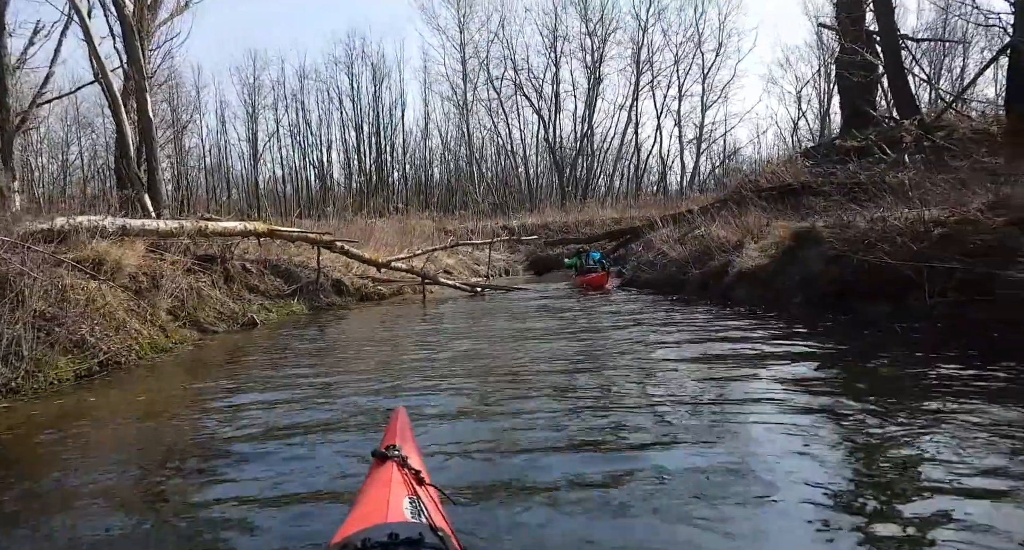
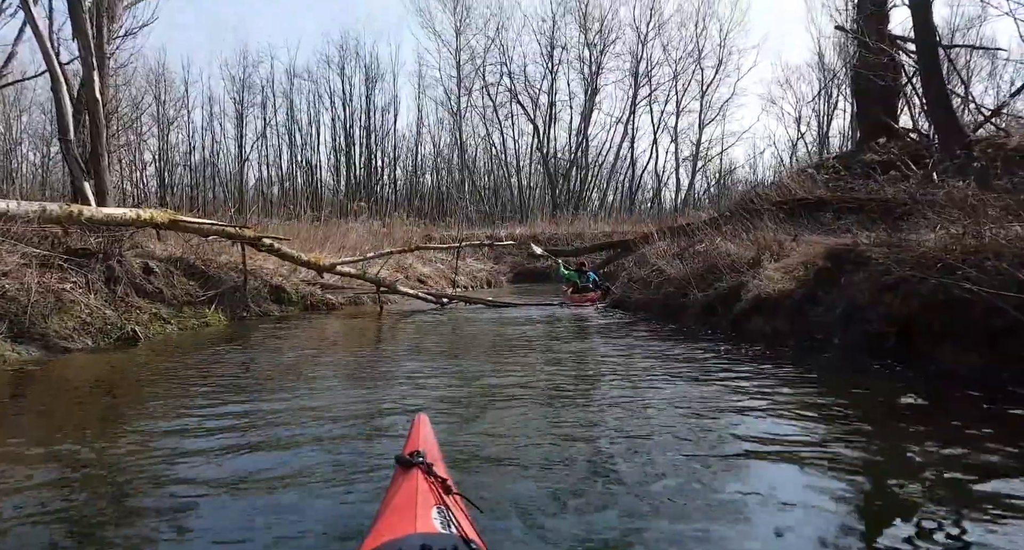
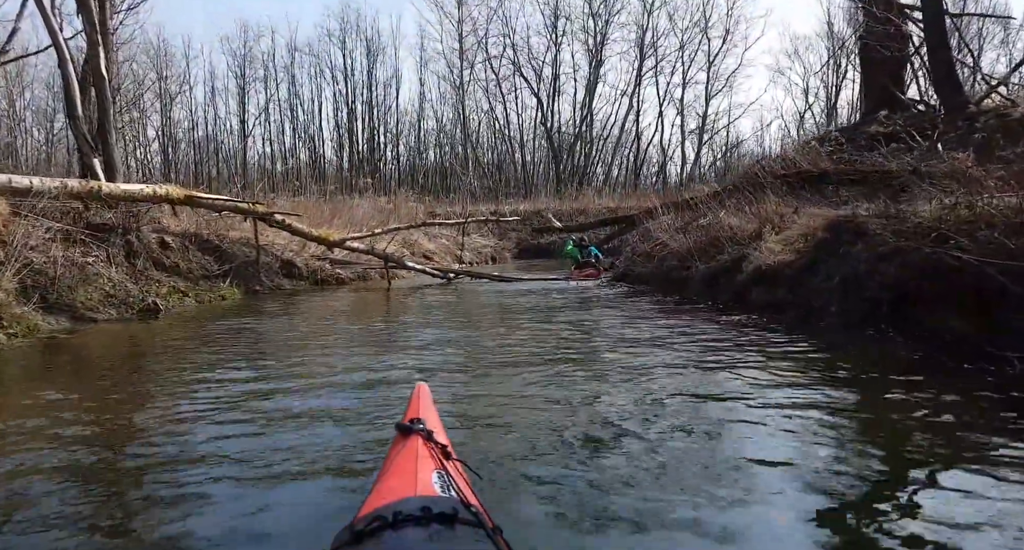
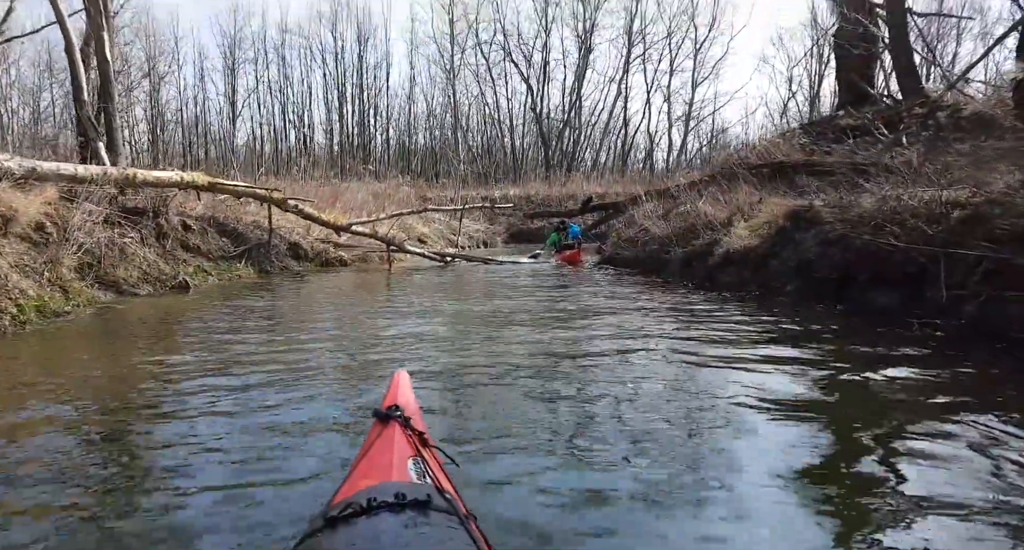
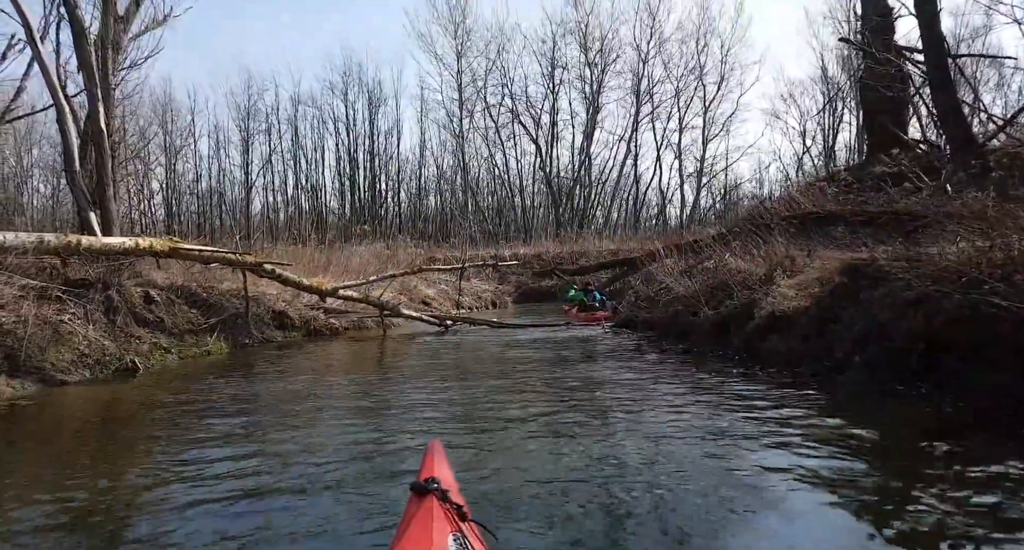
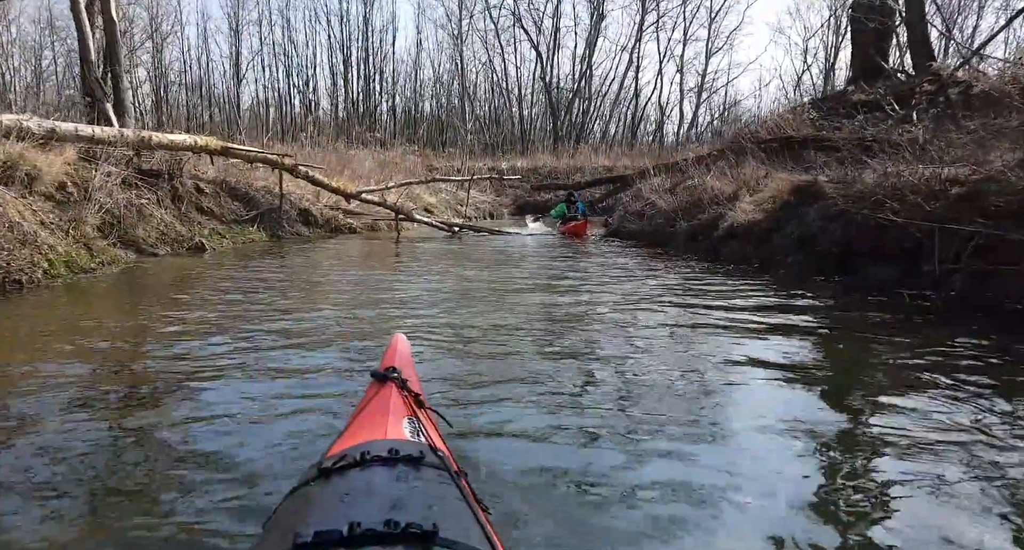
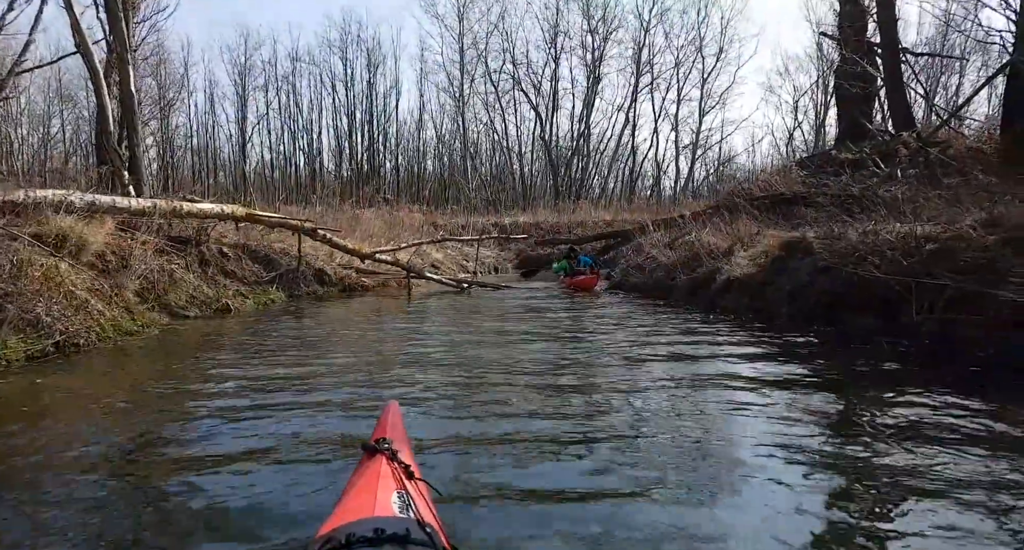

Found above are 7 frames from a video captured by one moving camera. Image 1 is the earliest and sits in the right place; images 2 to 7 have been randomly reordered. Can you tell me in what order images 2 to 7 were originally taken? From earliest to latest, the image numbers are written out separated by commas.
7, 6, 4, 3, 2, 5
